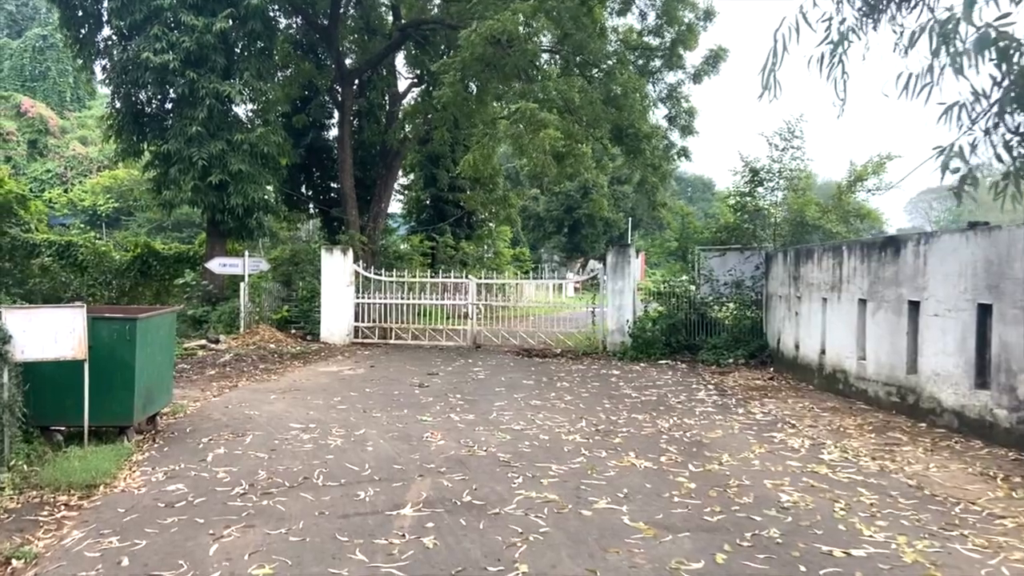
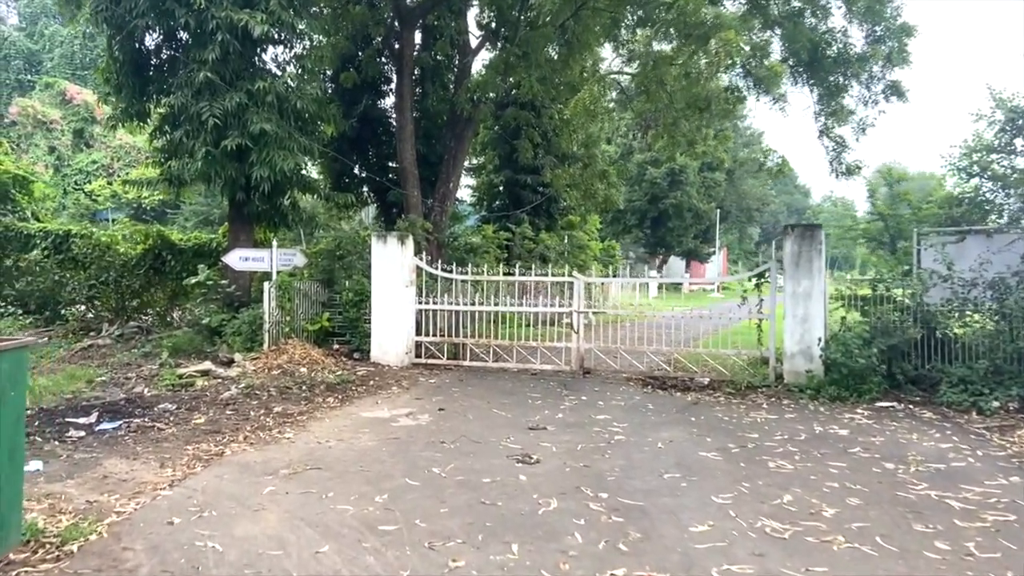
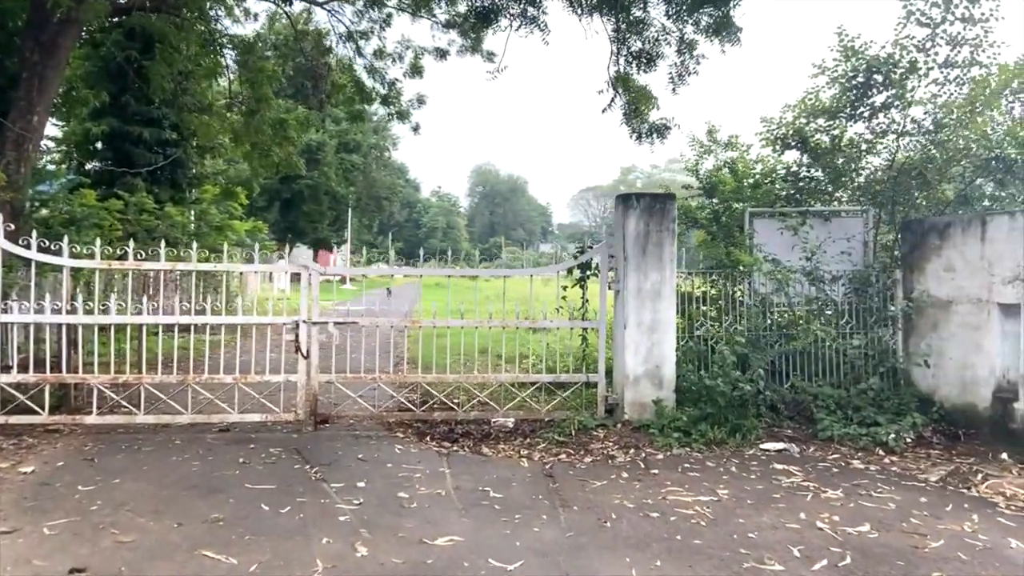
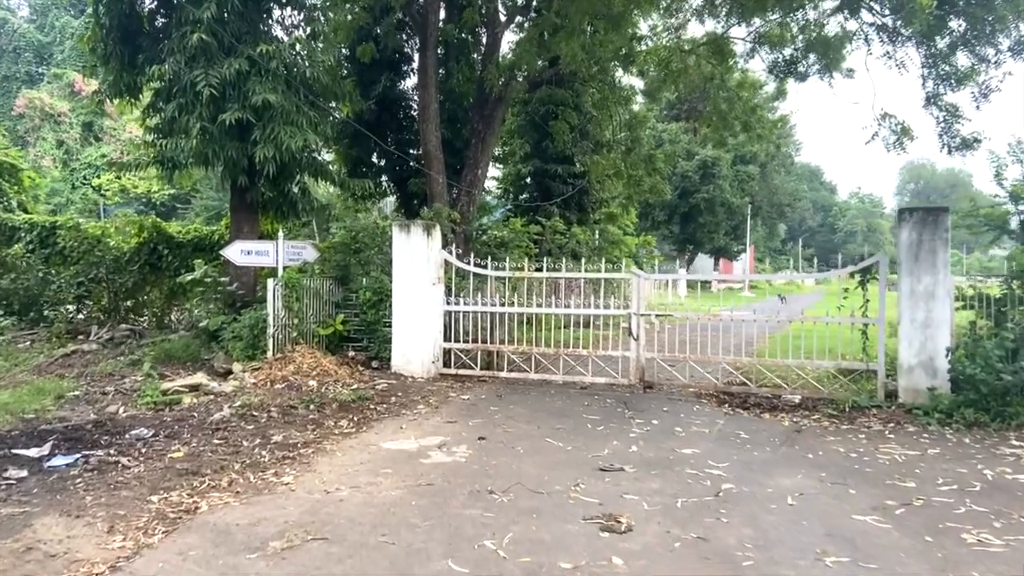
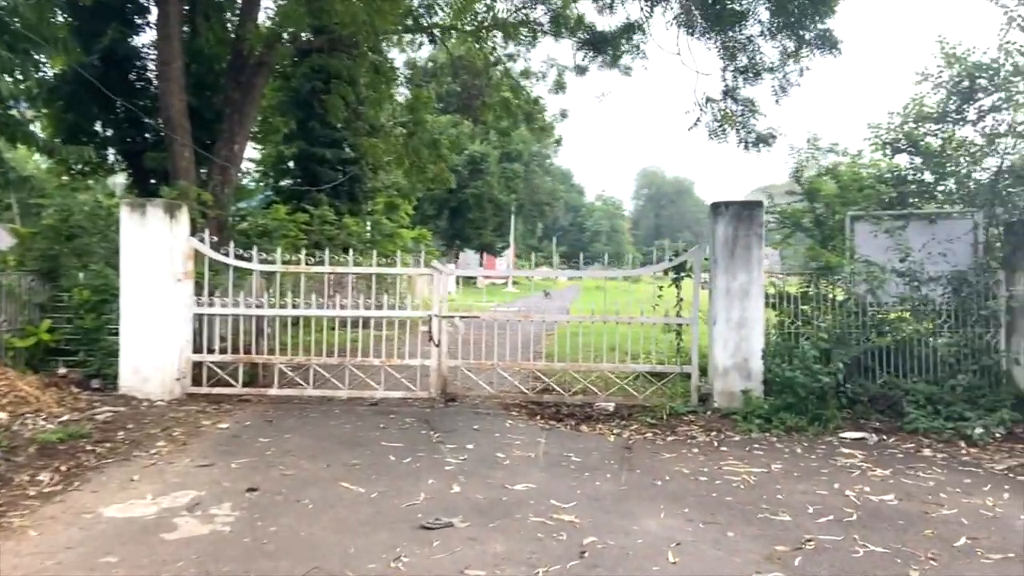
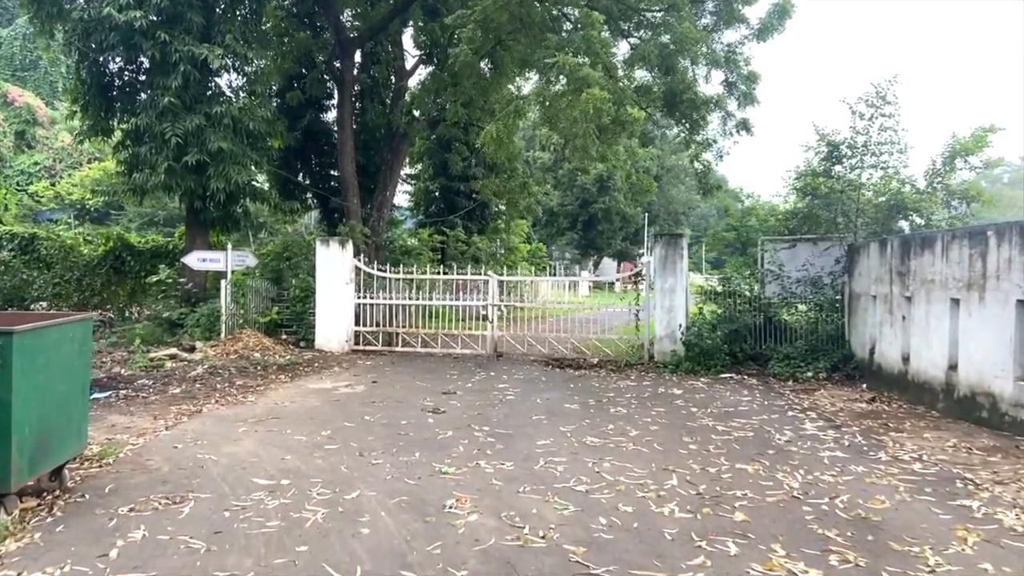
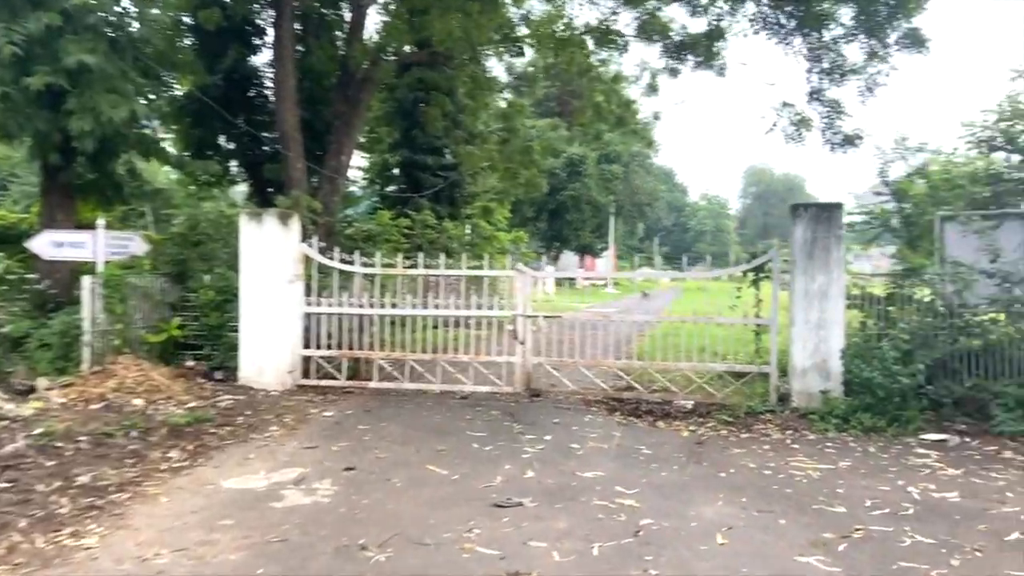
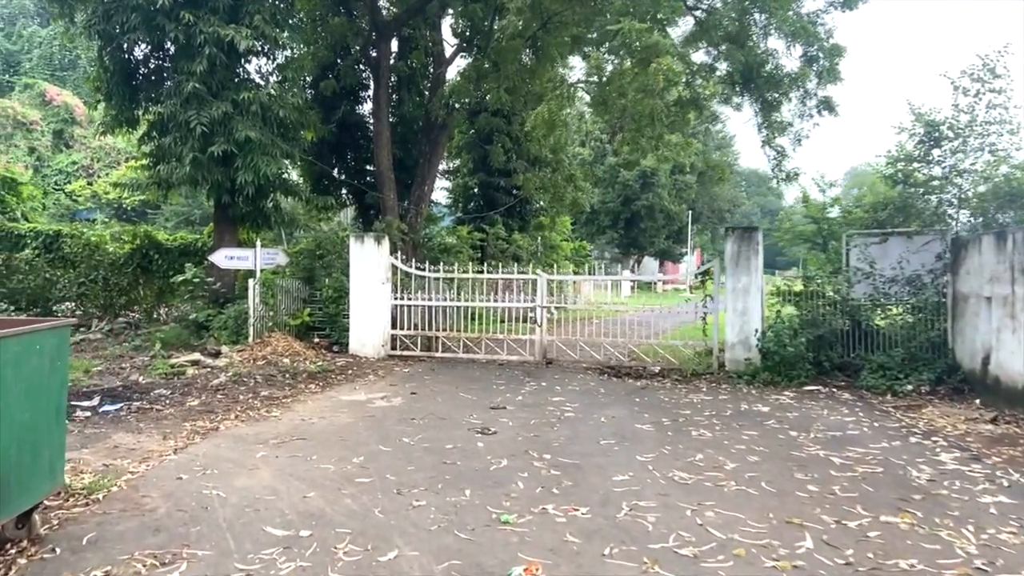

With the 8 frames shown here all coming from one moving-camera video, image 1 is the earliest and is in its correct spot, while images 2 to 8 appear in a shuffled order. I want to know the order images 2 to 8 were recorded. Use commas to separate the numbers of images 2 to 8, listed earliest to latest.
6, 8, 2, 4, 7, 5, 3
